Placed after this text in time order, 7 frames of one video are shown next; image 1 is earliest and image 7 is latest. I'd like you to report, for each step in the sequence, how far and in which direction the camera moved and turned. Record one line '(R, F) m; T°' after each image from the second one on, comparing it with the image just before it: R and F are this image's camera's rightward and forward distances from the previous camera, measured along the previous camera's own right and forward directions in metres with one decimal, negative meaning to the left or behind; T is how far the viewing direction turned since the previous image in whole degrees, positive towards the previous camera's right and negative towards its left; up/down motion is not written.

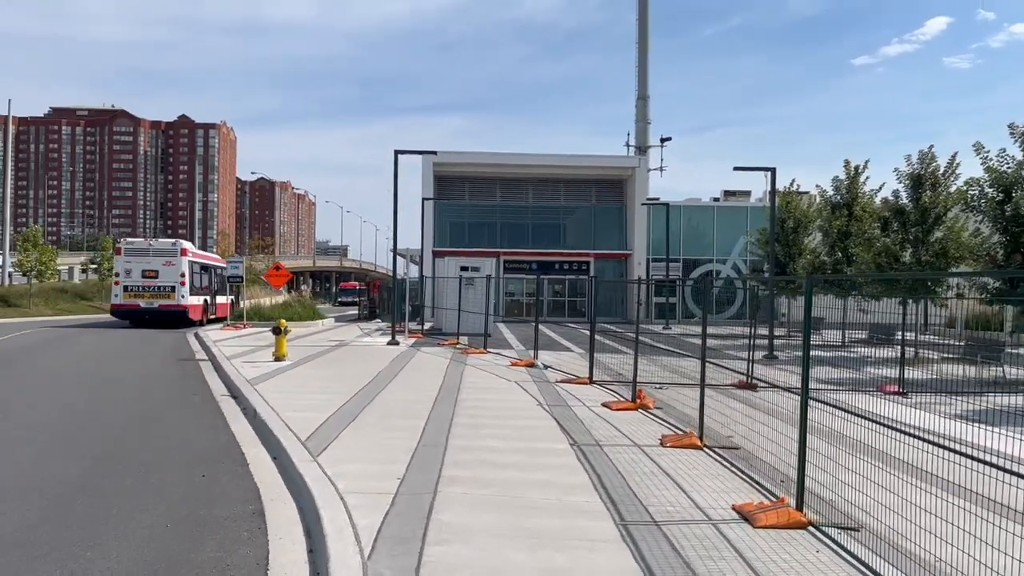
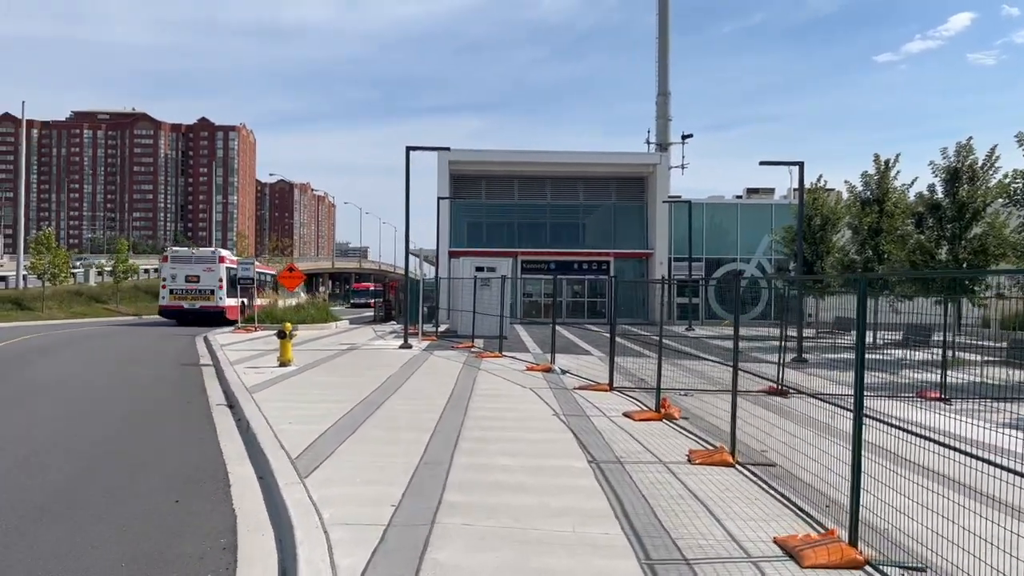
(+0.1, +0.9) m; -1°
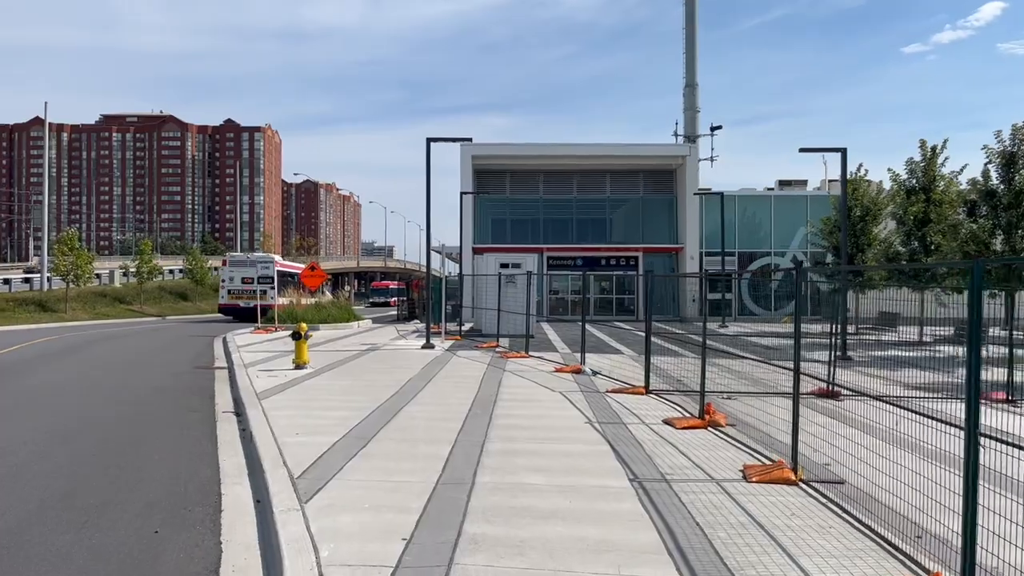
(0.0, +1.0) m; -2°
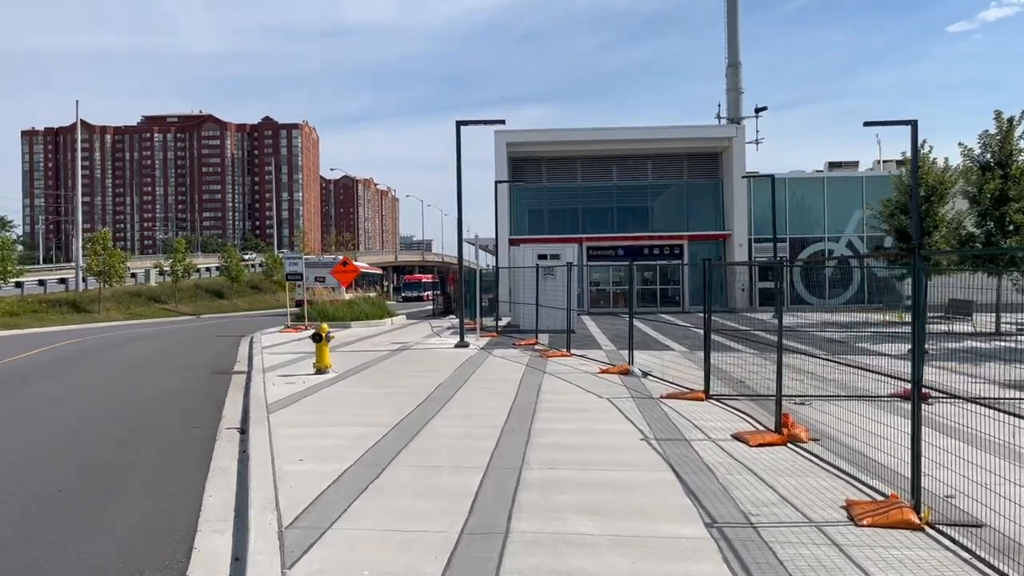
(0.0, +1.6) m; -3°
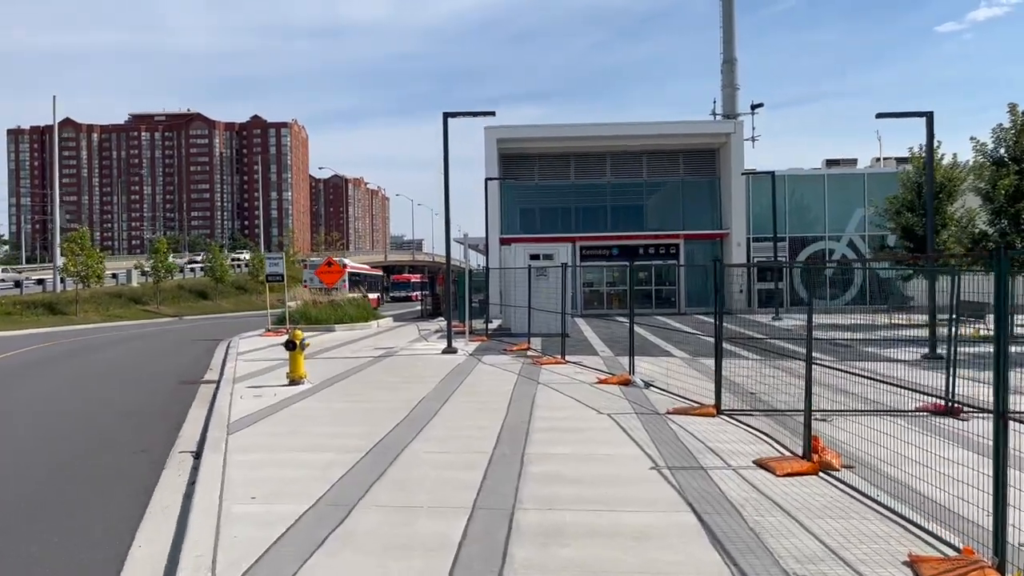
(0.0, +1.2) m; +1°
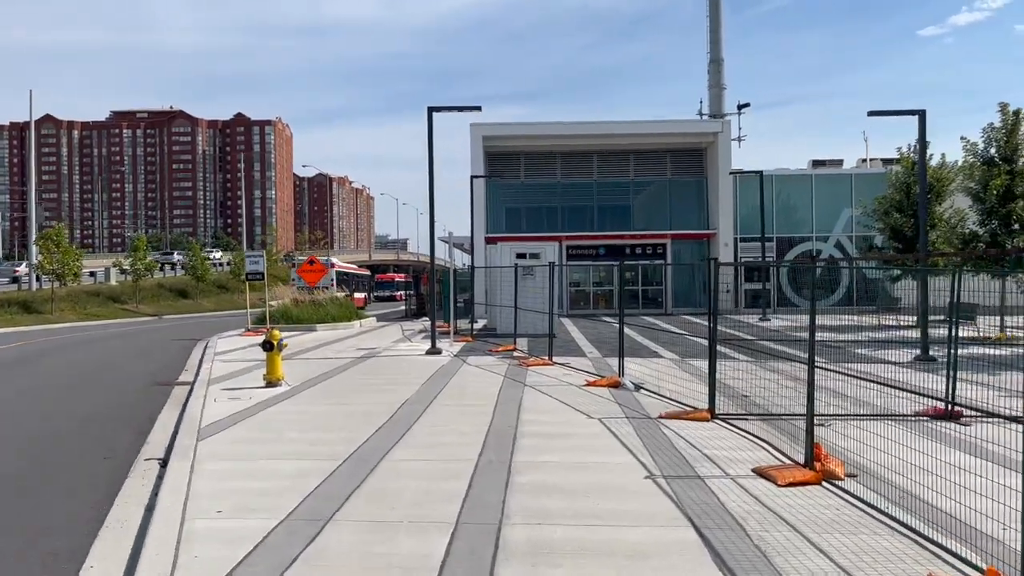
(0.0, +0.5) m; +1°
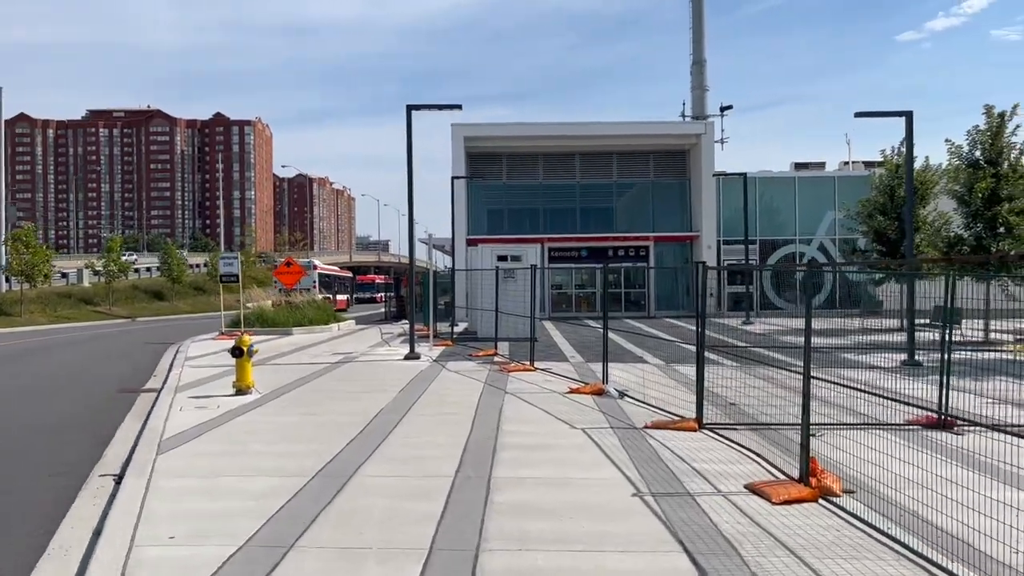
(0.0, +0.5) m; +1°
